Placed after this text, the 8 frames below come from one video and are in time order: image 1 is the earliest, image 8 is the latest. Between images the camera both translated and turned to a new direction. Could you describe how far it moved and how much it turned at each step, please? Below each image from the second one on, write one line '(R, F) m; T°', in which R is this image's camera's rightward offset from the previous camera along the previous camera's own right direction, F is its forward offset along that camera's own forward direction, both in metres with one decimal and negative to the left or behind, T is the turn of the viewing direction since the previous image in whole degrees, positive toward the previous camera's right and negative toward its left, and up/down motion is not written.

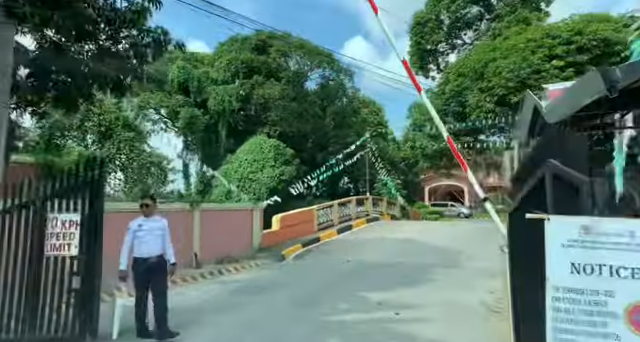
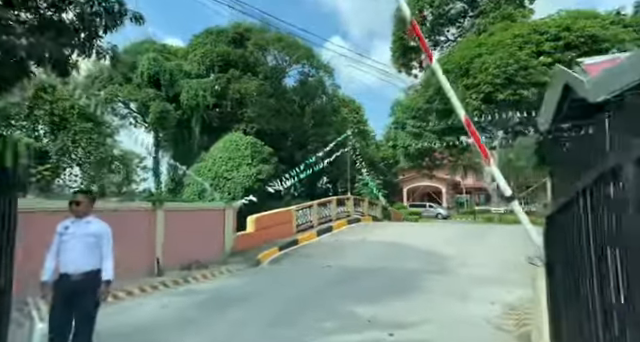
(0.0, +0.9) m; +3°
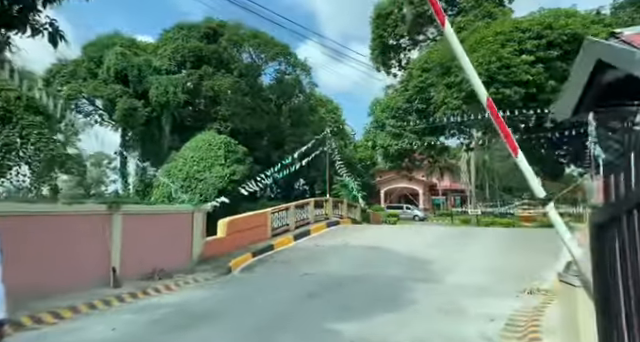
(0.0, +0.7) m; +3°
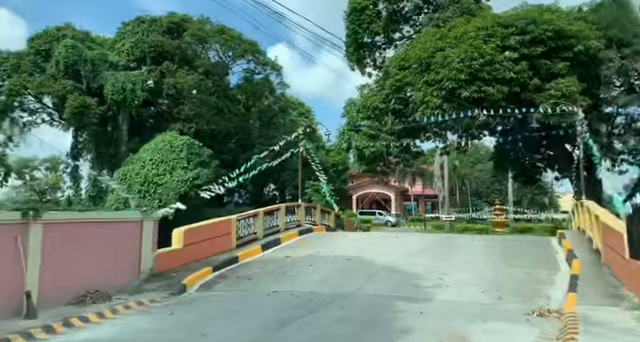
(0.0, +1.2) m; +4°
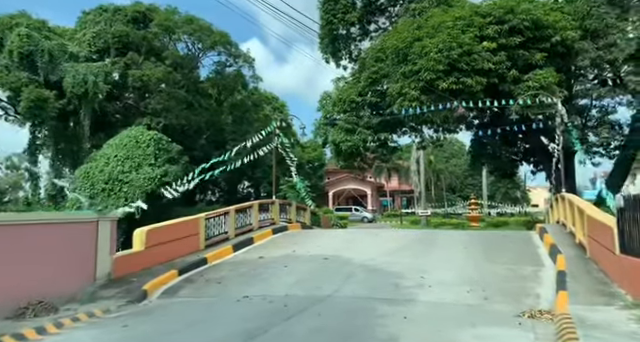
(0.0, +0.6) m; +3°
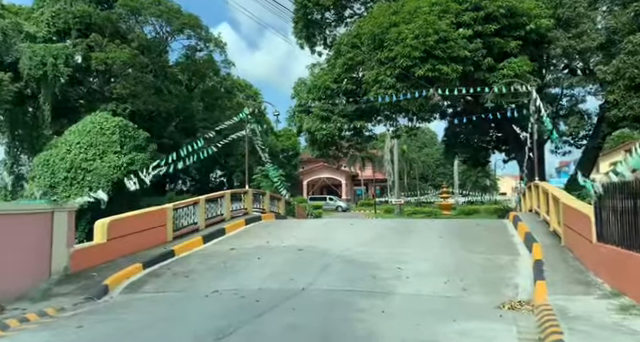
(0.0, +0.3) m; +4°
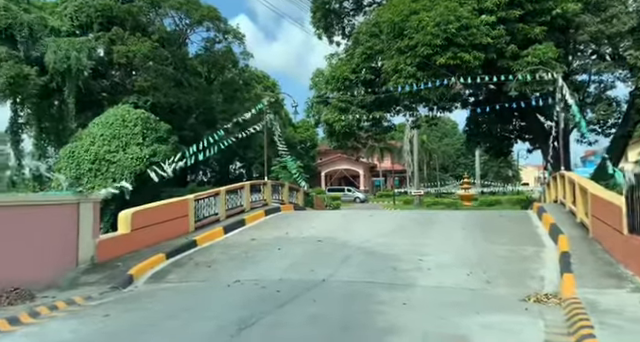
(0.0, 0.0) m; -2°
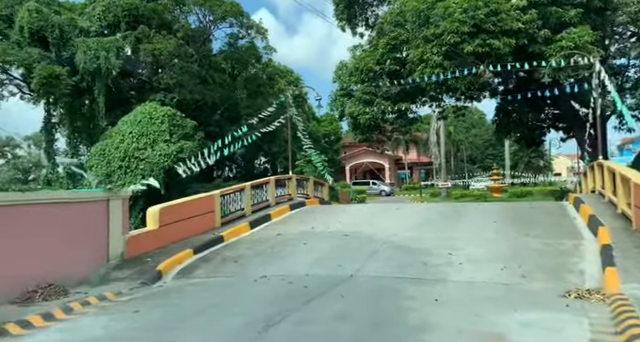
(0.0, +0.1) m; -3°
